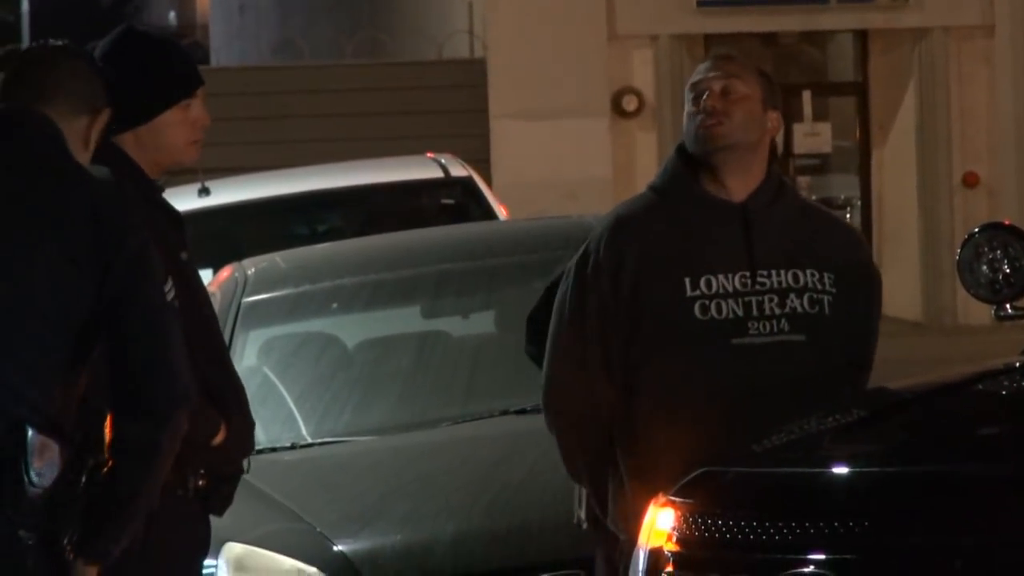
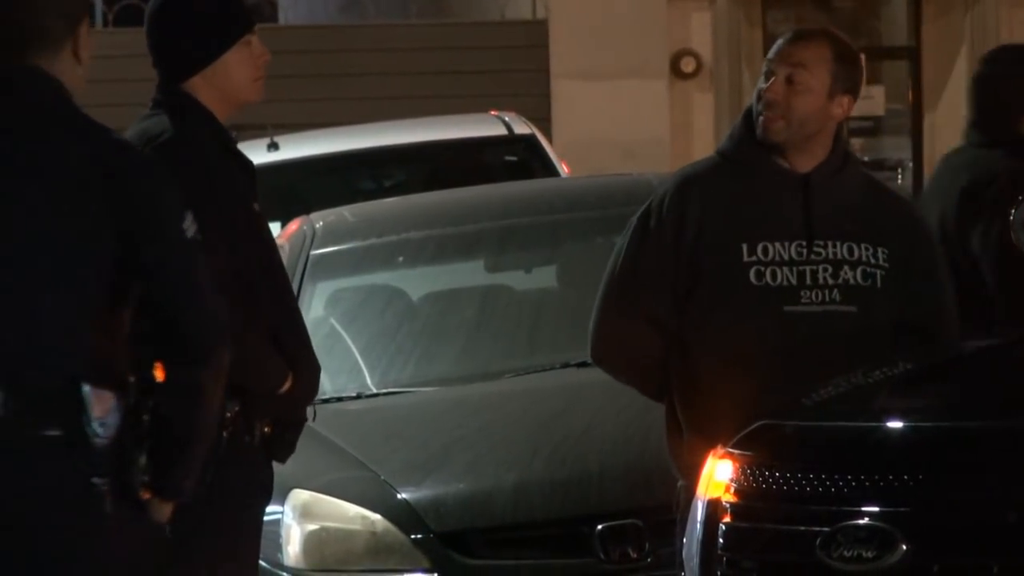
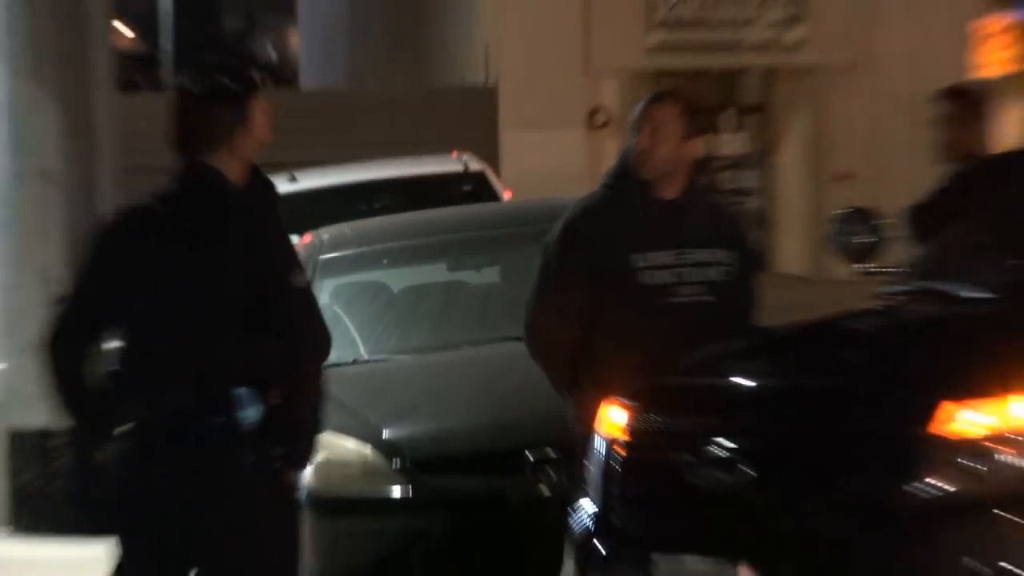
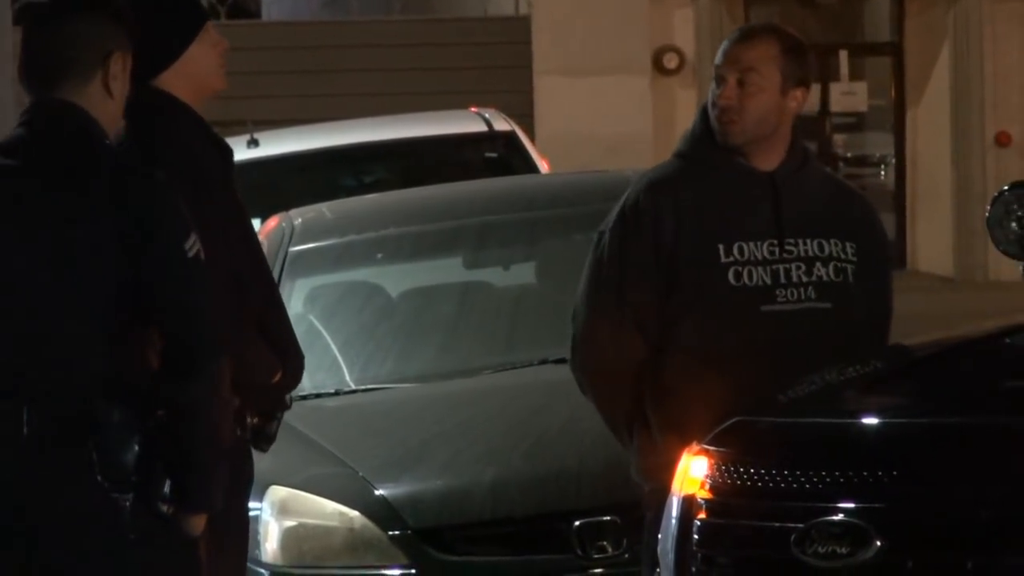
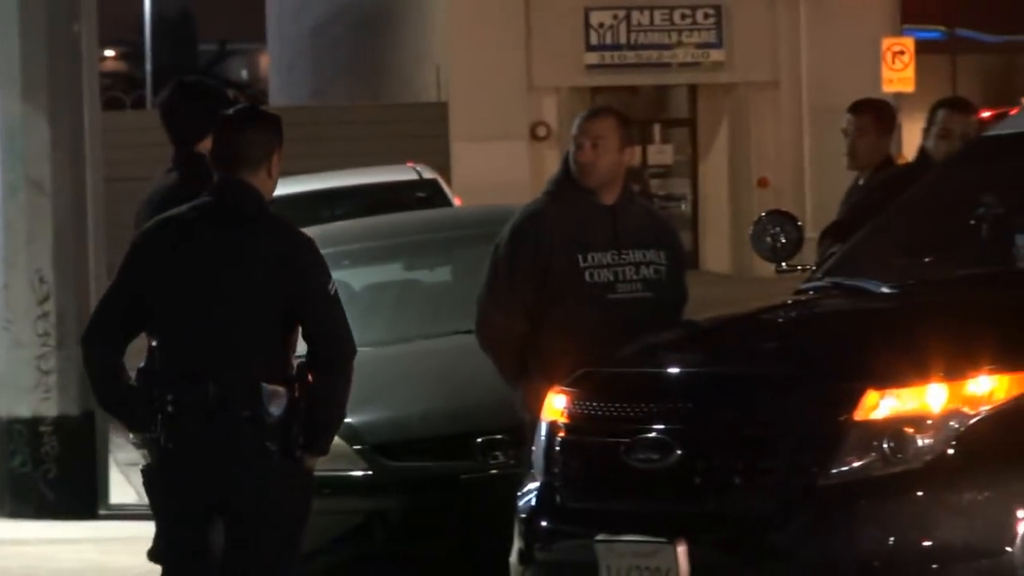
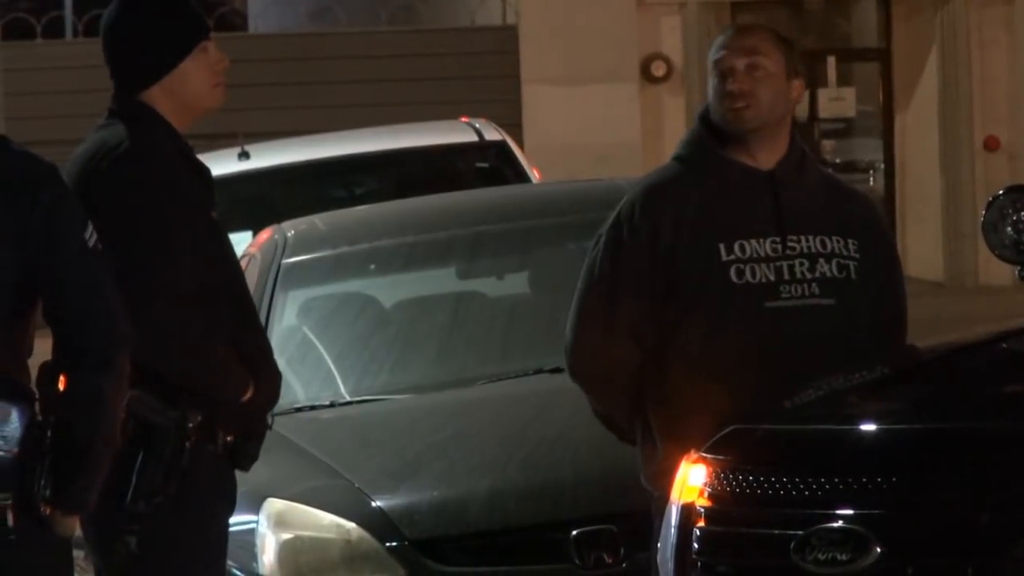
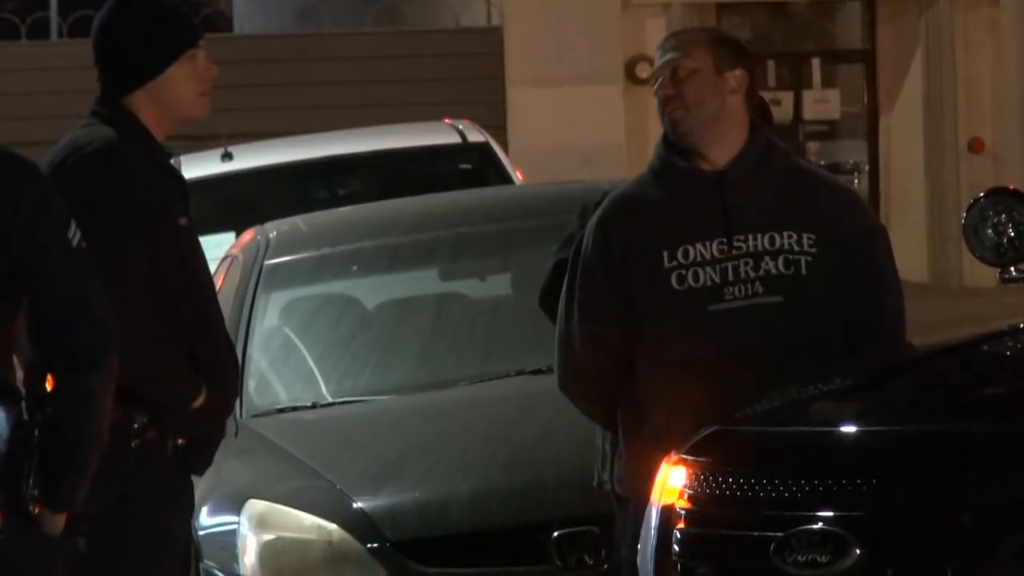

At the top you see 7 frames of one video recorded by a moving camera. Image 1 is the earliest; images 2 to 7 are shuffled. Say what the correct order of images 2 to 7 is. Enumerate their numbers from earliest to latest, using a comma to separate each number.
7, 6, 2, 4, 3, 5
